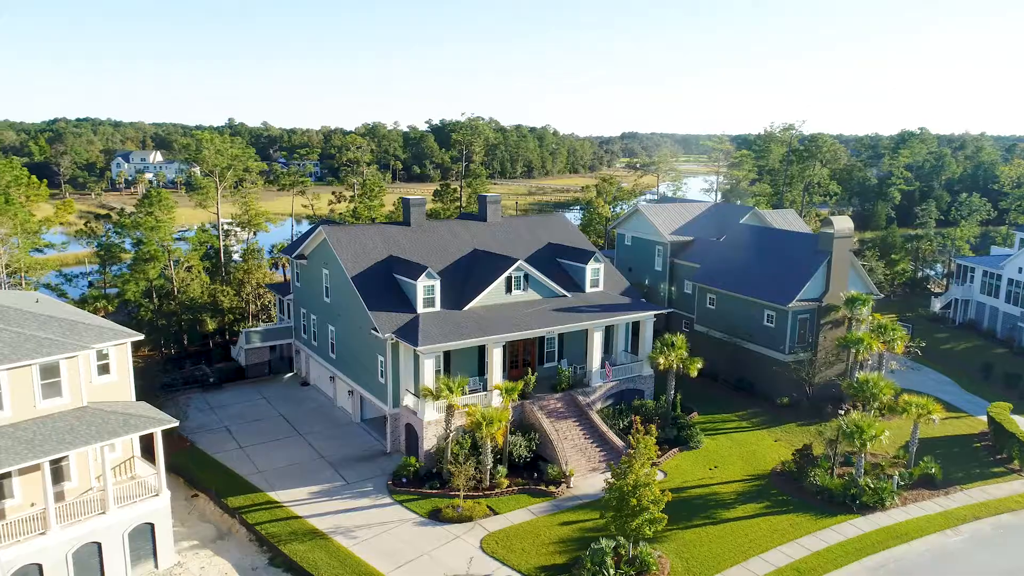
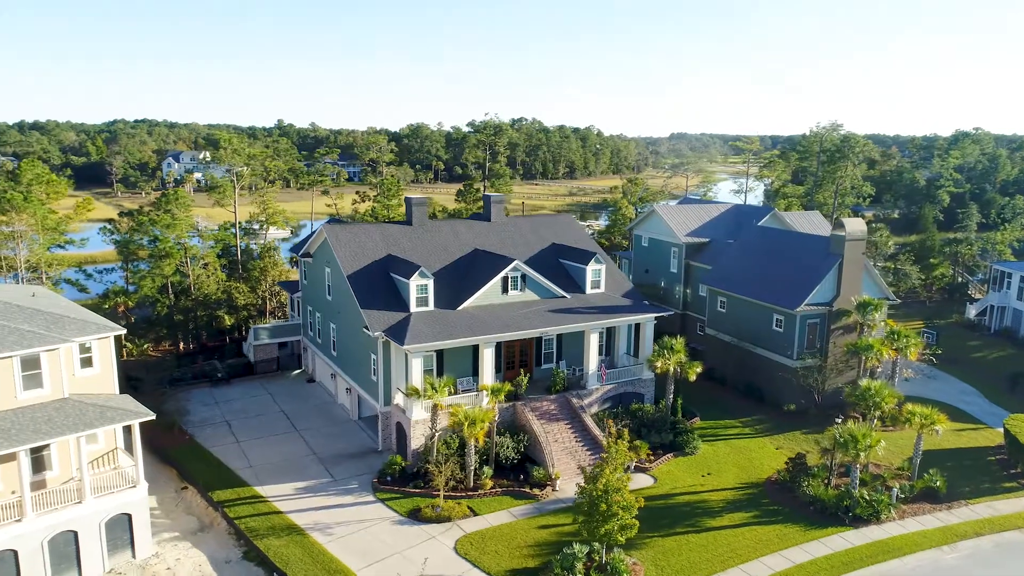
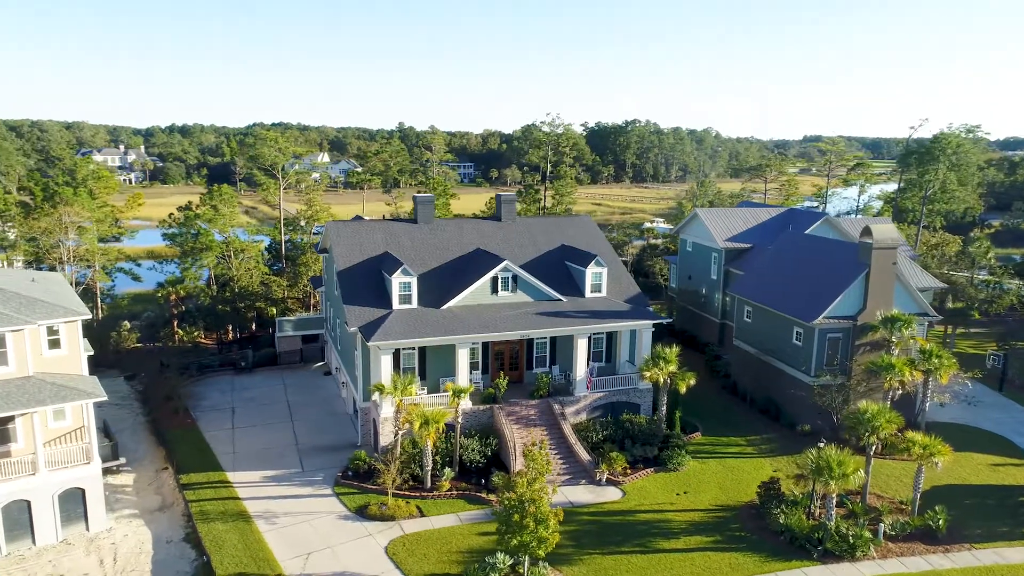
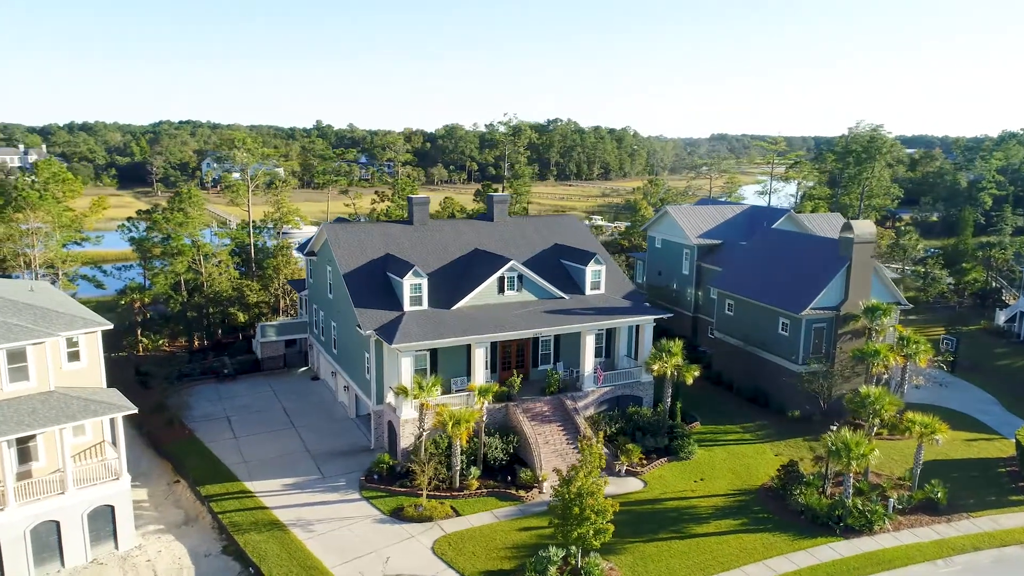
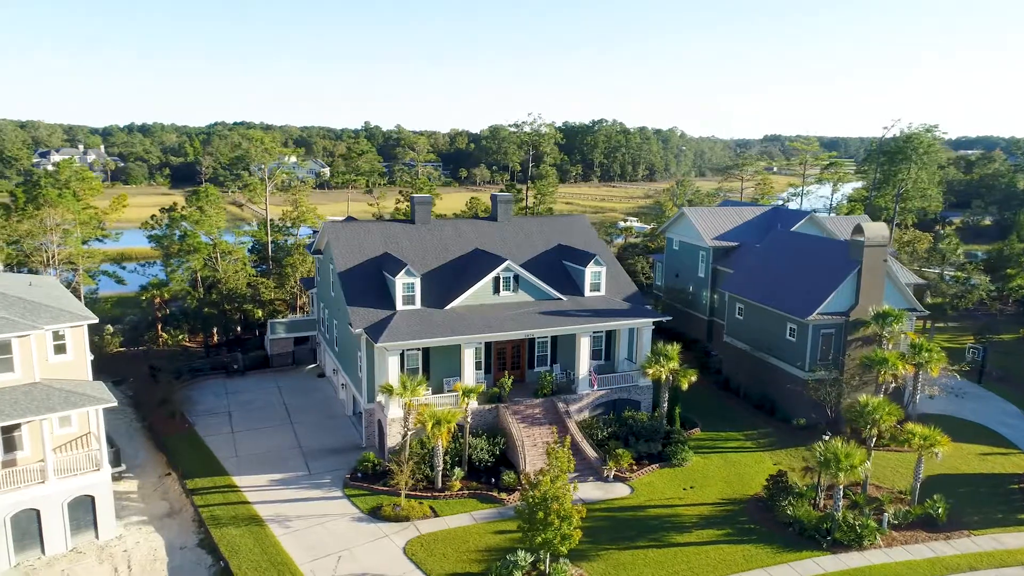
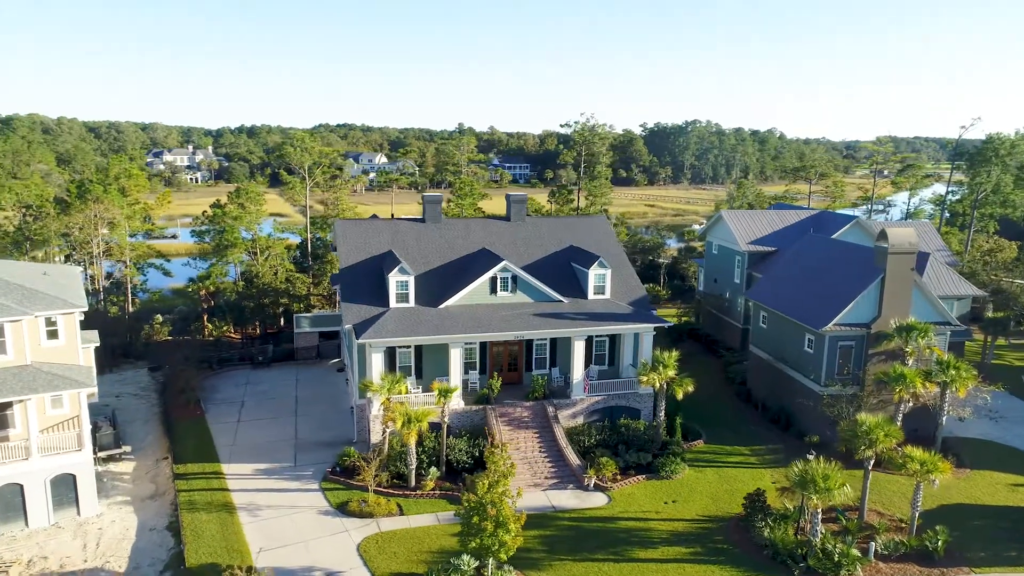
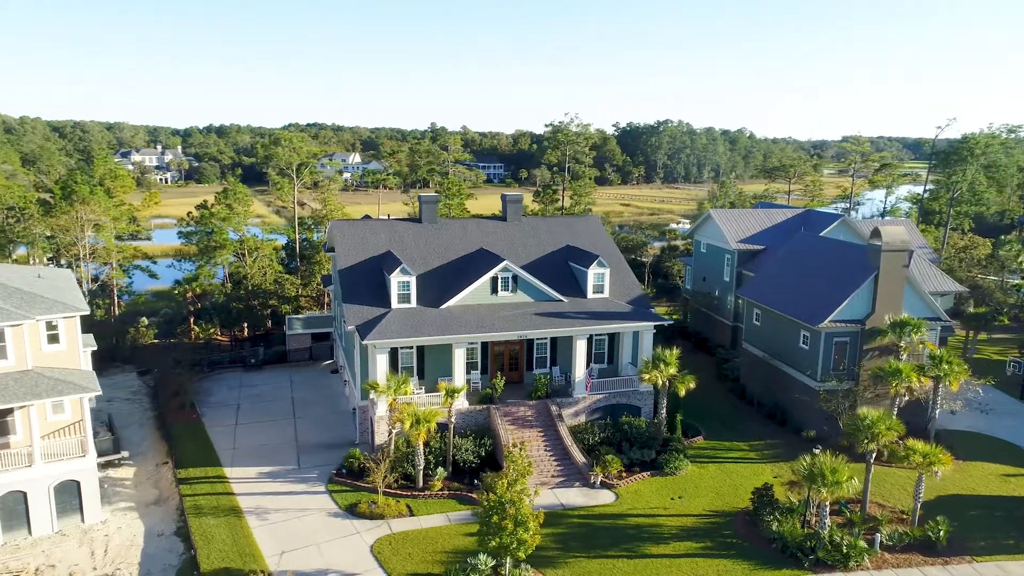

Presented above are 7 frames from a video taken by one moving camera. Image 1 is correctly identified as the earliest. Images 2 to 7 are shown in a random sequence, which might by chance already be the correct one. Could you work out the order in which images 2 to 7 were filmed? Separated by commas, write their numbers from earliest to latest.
2, 4, 5, 3, 7, 6
